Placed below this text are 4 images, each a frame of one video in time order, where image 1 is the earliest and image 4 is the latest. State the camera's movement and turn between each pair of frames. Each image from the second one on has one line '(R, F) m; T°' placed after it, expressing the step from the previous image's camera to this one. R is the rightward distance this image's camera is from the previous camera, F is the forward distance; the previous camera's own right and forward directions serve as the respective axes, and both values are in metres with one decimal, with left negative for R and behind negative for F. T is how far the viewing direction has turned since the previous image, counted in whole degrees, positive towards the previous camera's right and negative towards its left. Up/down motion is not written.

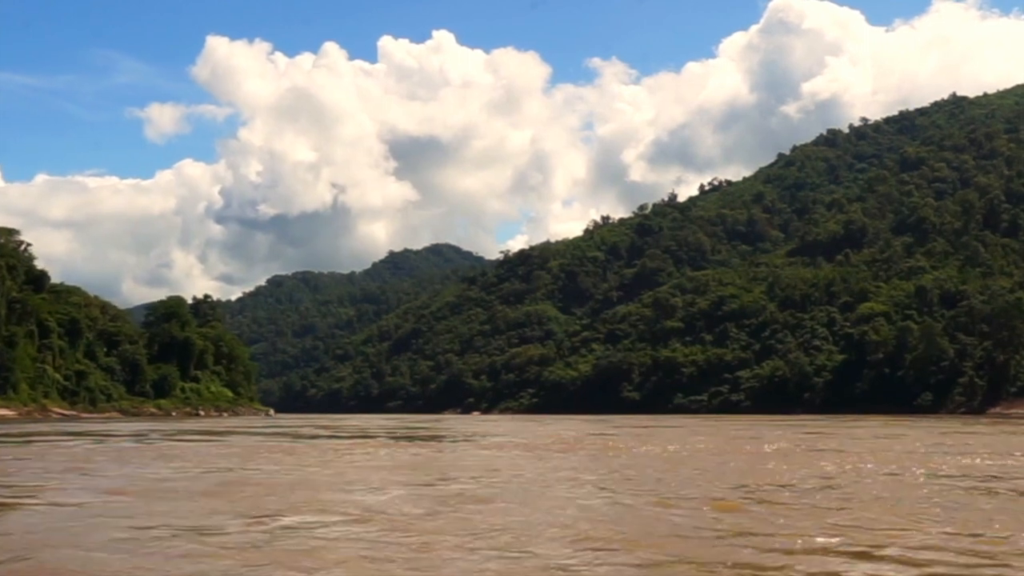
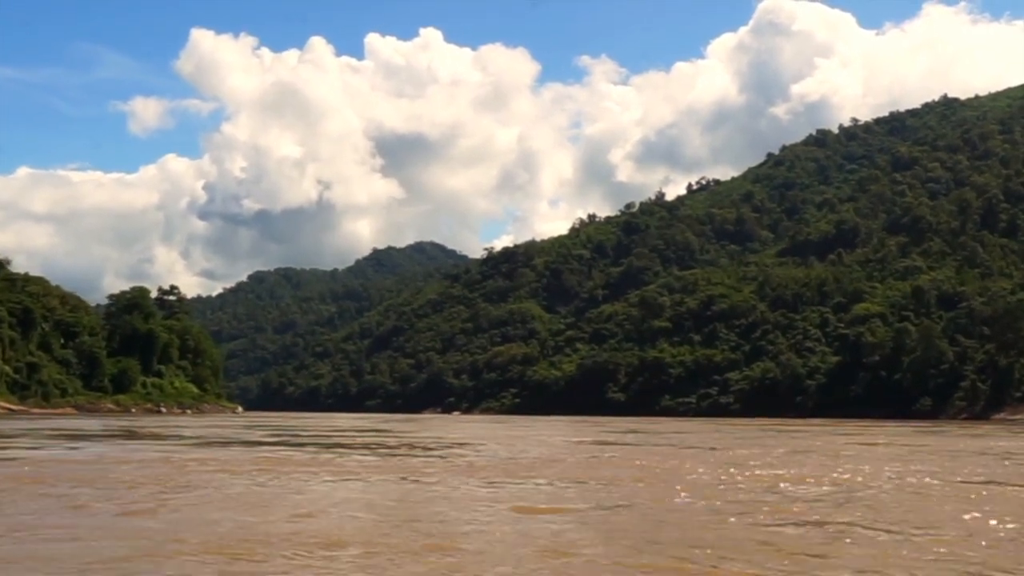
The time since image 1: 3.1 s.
(+0.3, +4.4) m; +1°
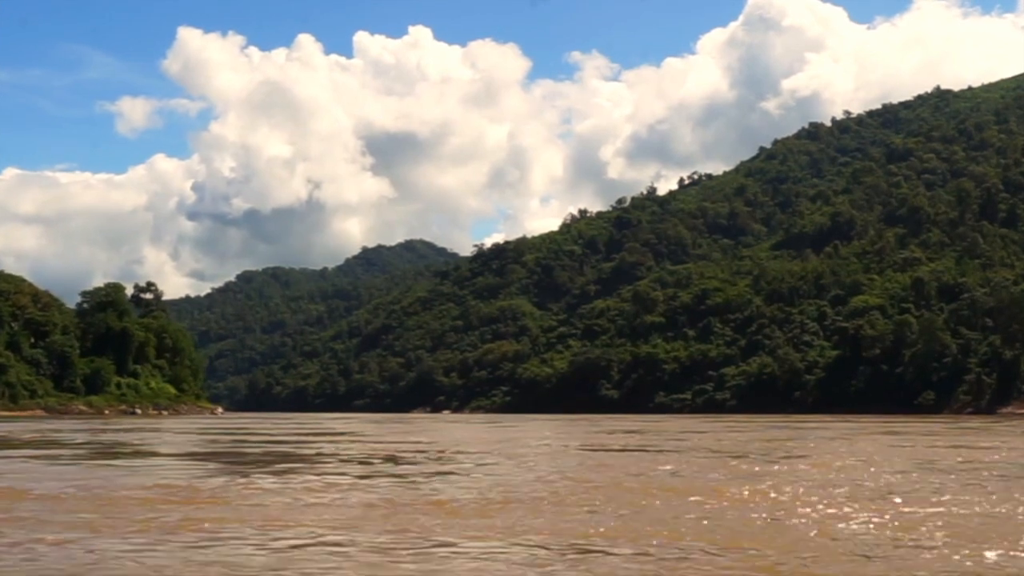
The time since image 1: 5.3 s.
(+0.3, +3.0) m; 0°
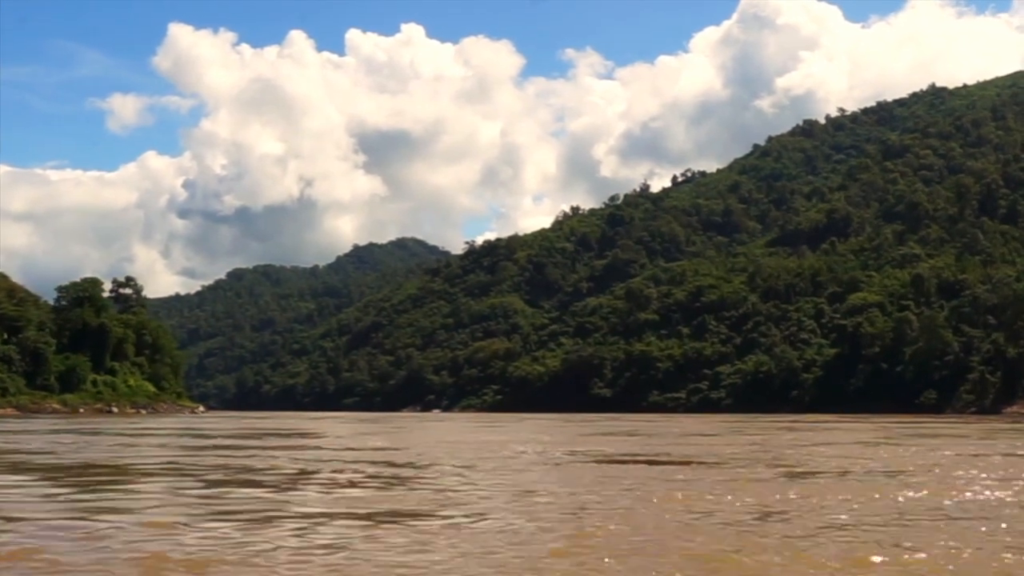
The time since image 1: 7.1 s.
(+0.2, +2.5) m; 0°
